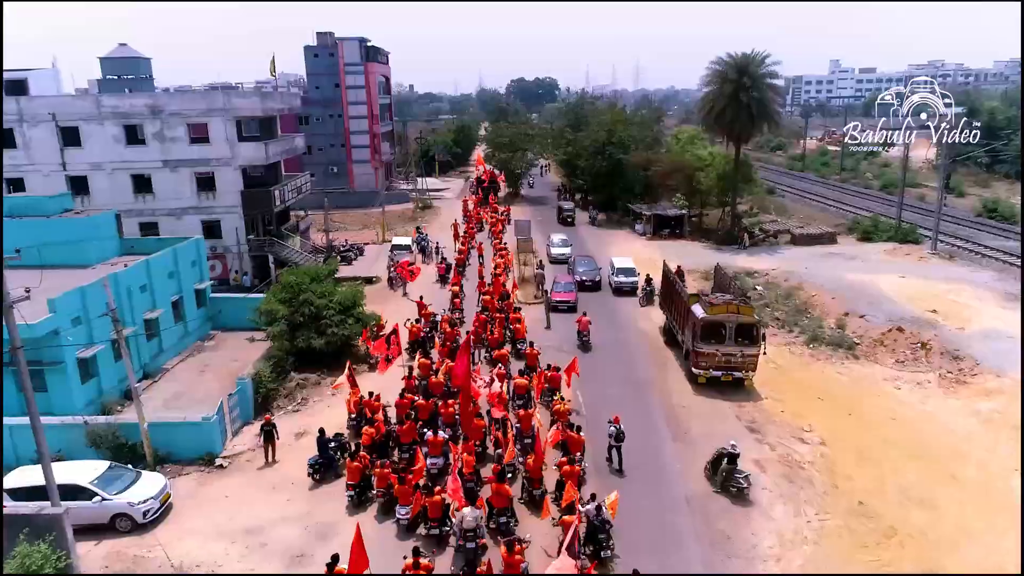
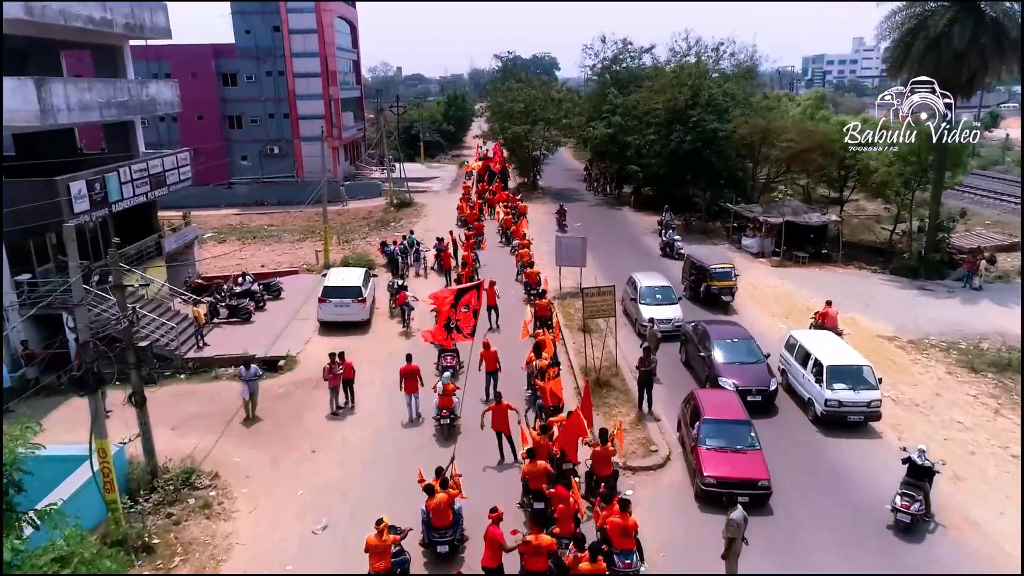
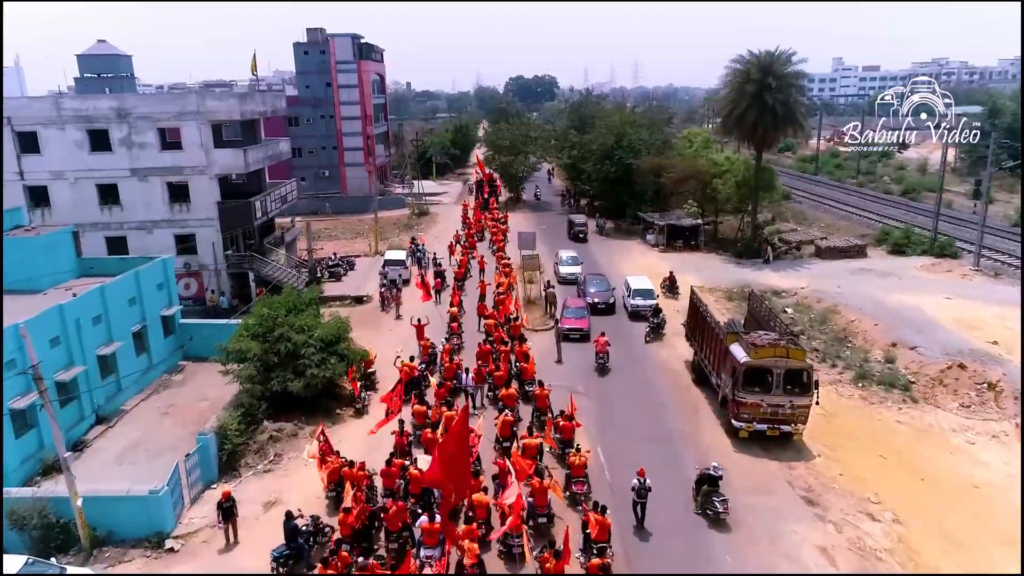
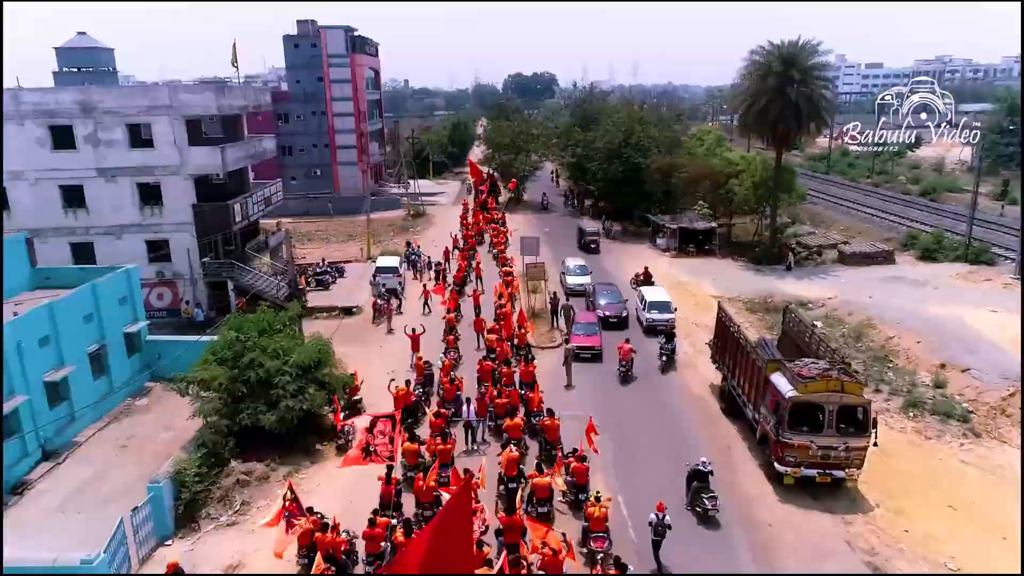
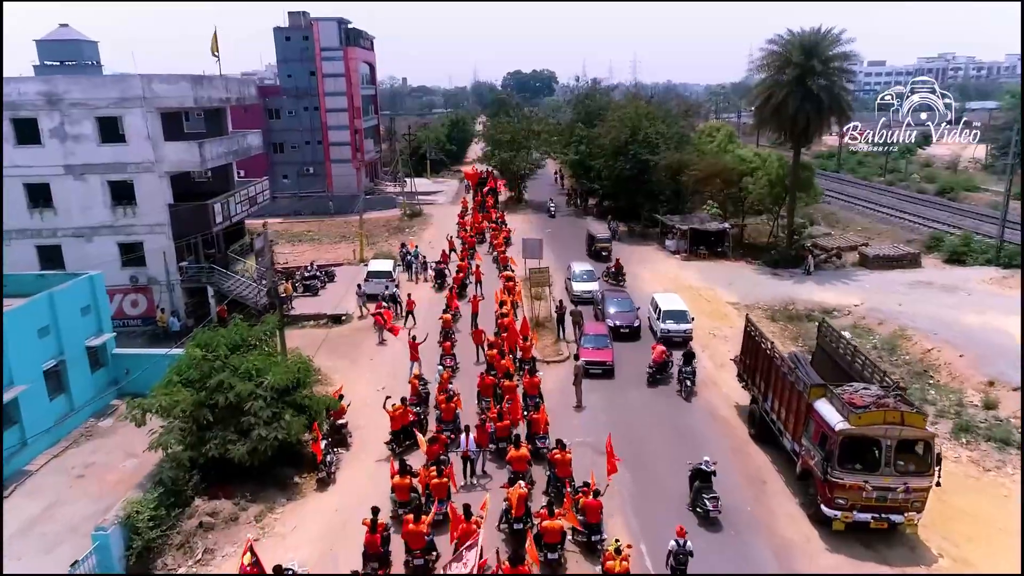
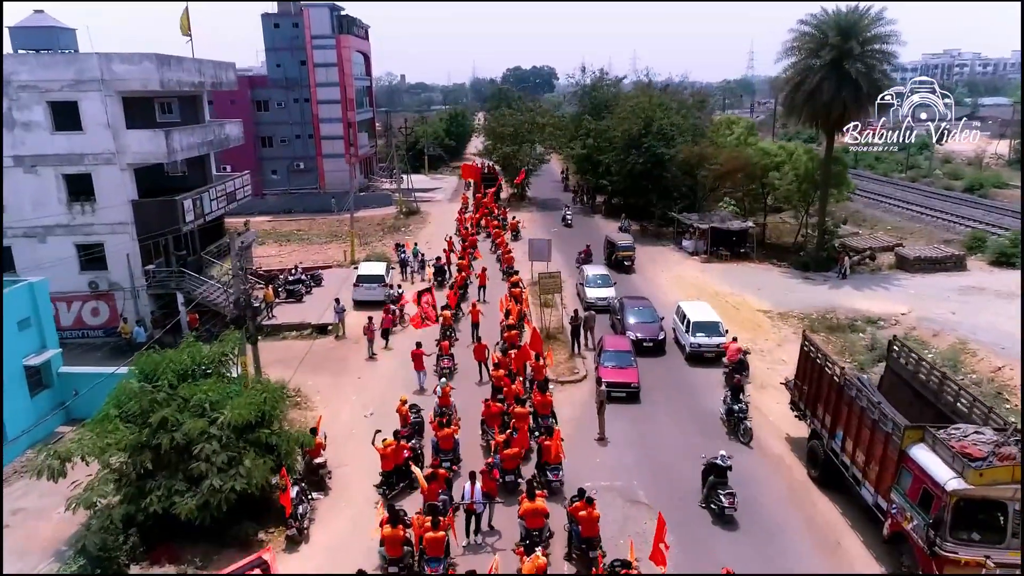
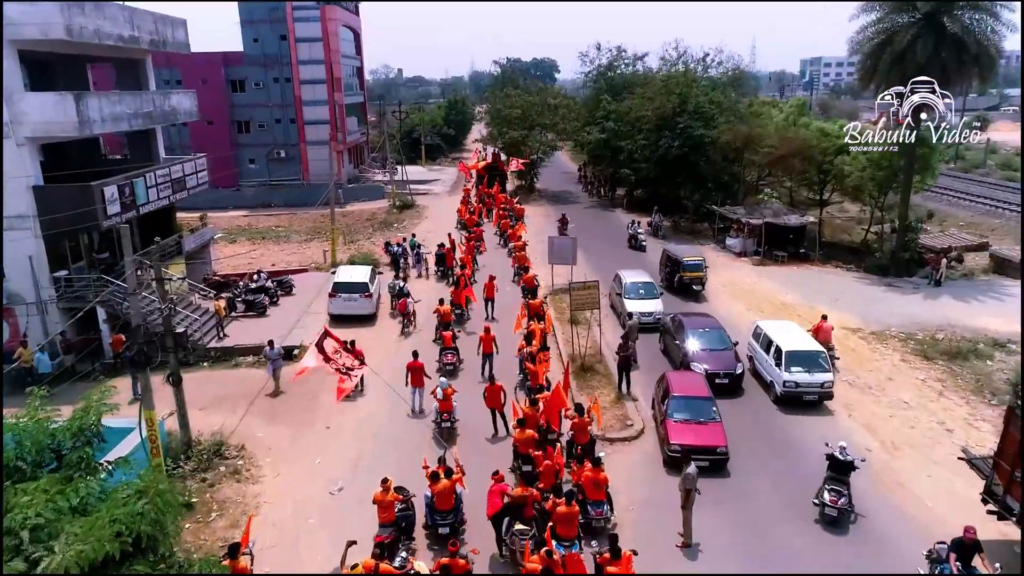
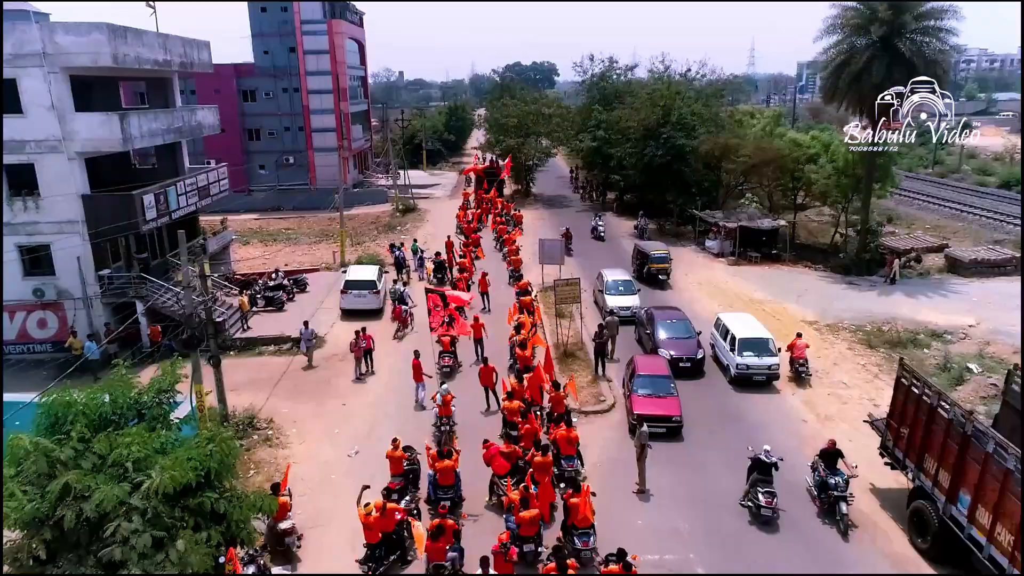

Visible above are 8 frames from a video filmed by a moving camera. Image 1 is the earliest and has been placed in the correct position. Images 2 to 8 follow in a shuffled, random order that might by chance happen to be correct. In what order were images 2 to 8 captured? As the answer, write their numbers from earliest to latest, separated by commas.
3, 4, 5, 6, 8, 7, 2
